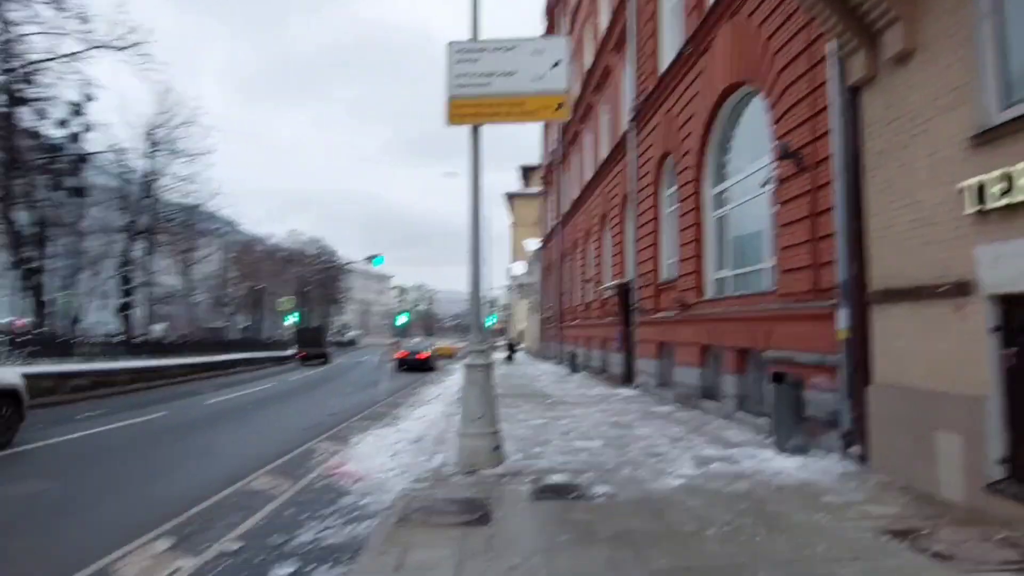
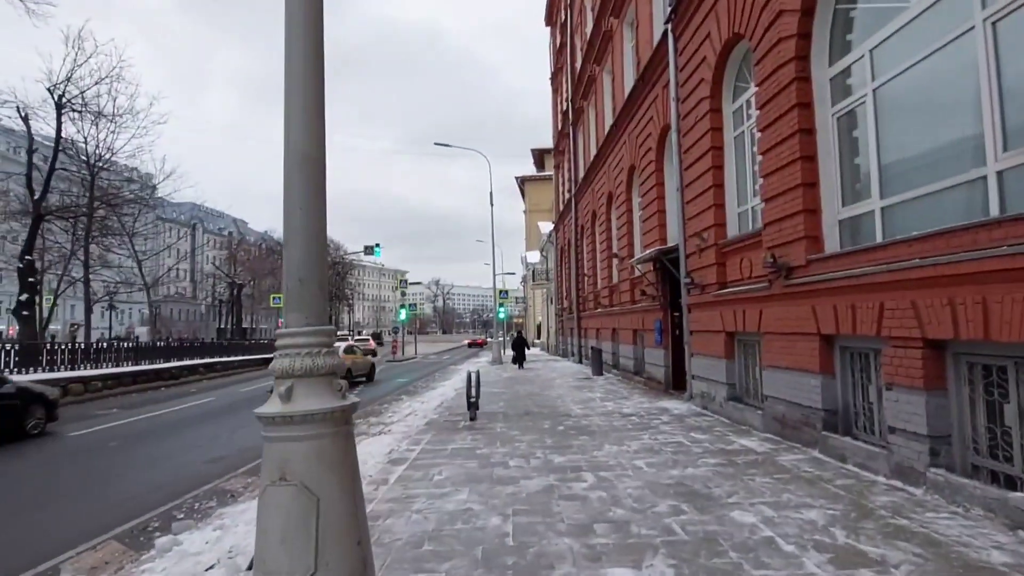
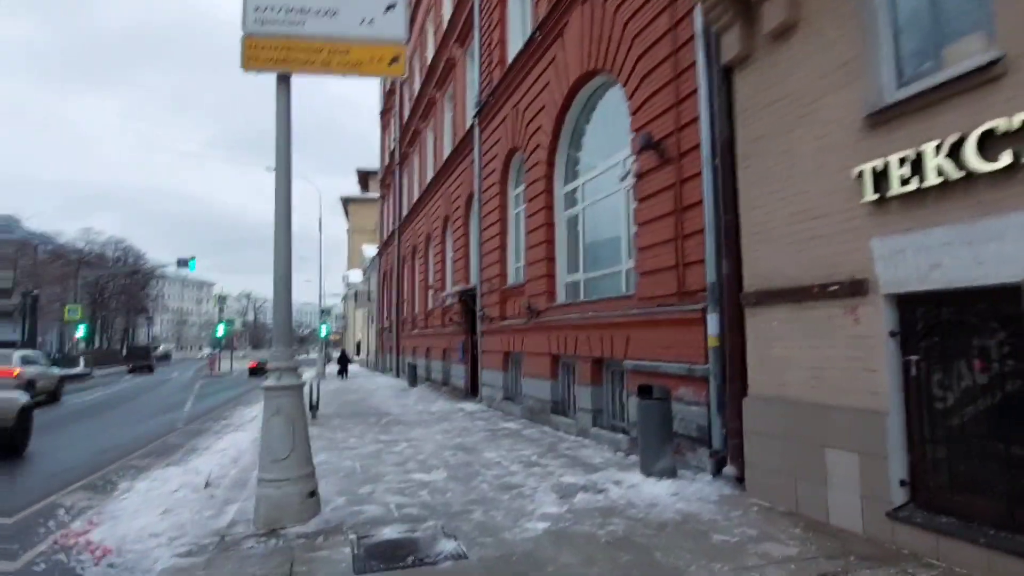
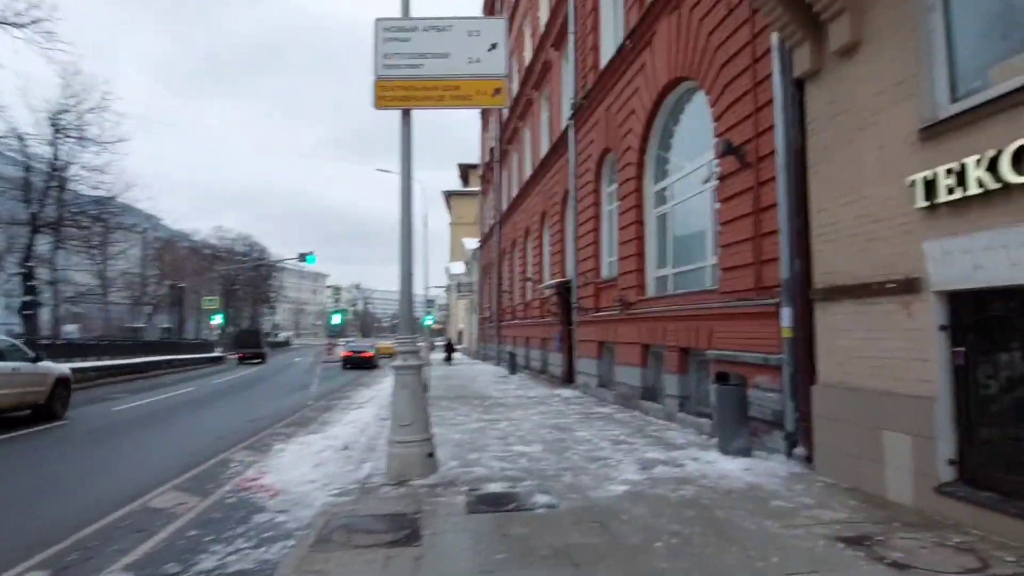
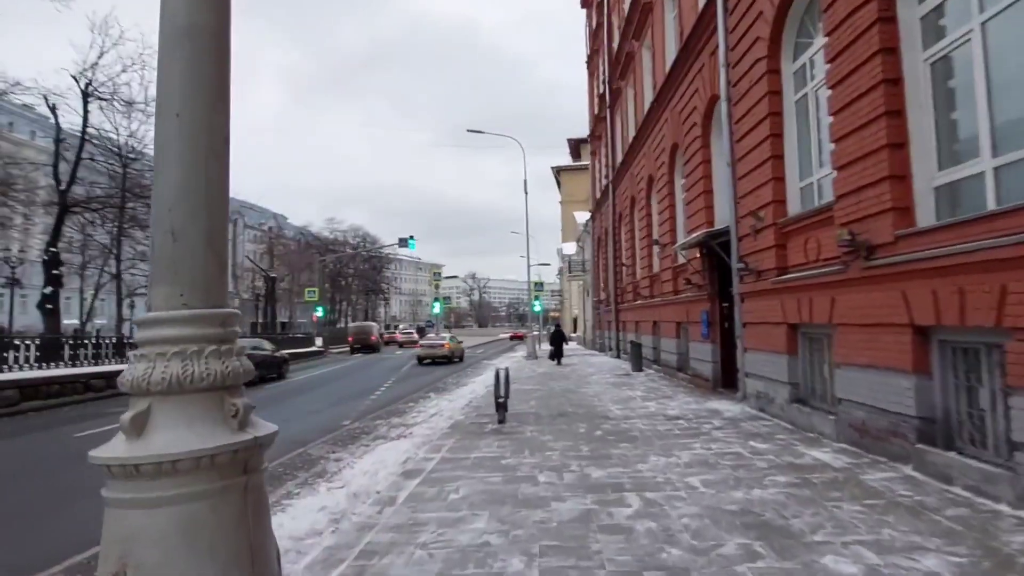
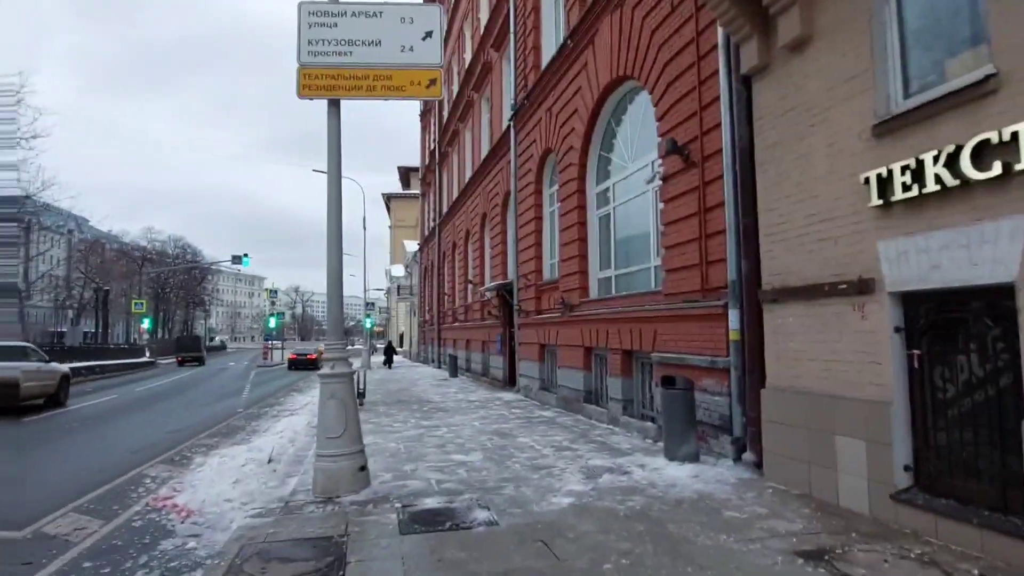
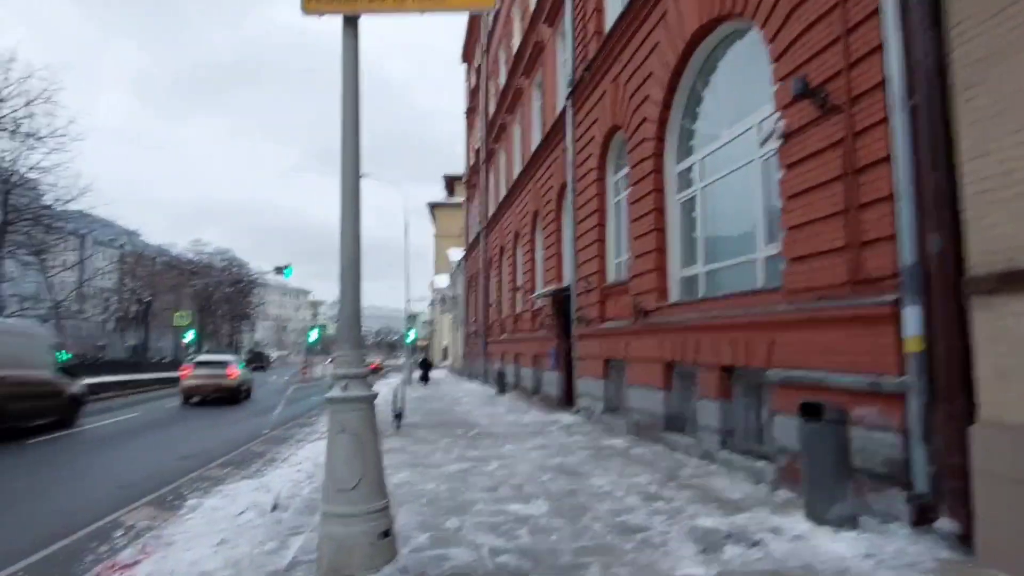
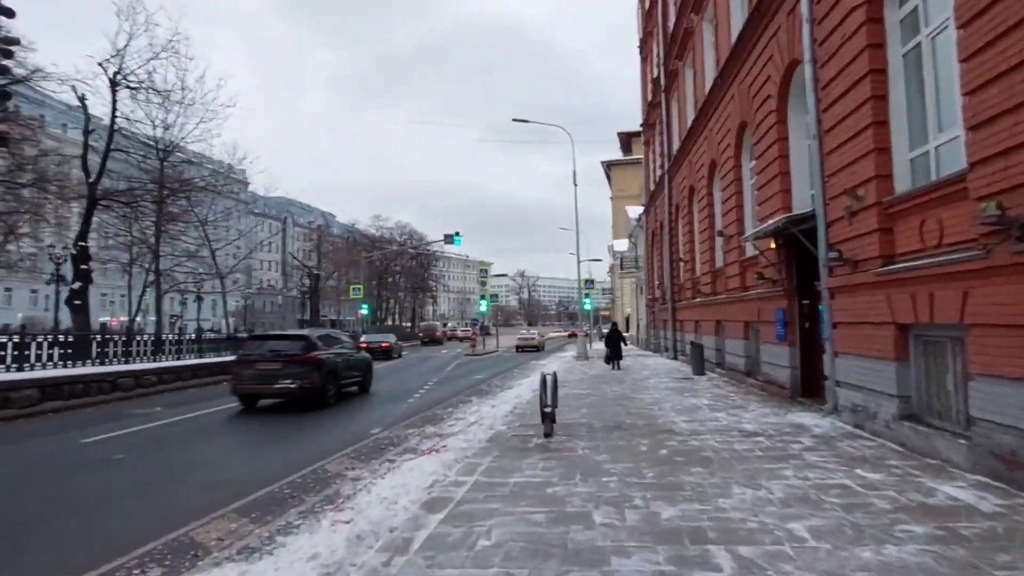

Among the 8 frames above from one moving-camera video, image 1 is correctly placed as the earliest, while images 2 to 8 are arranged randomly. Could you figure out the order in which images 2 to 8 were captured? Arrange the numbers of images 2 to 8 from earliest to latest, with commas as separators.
4, 6, 3, 7, 2, 5, 8
